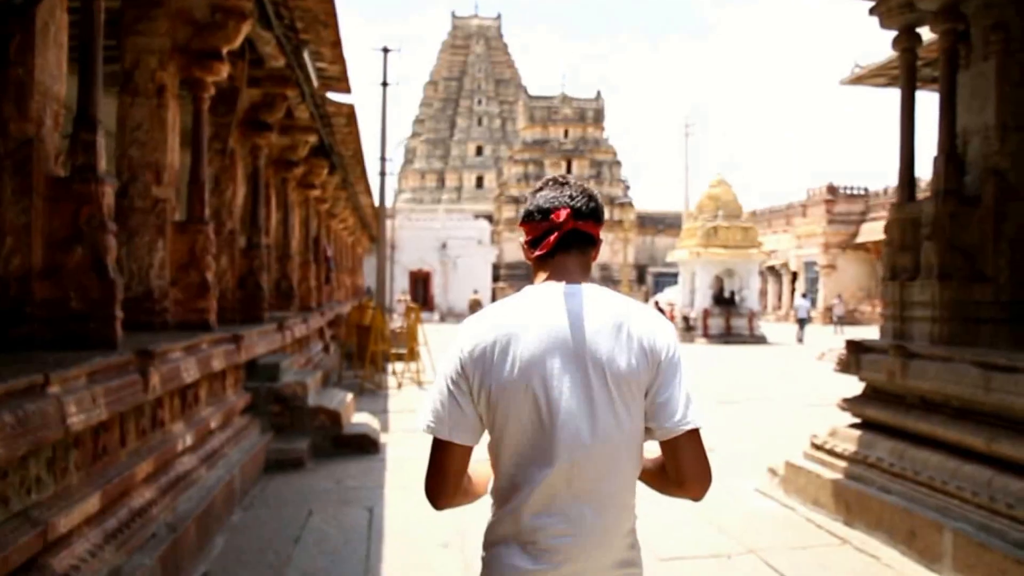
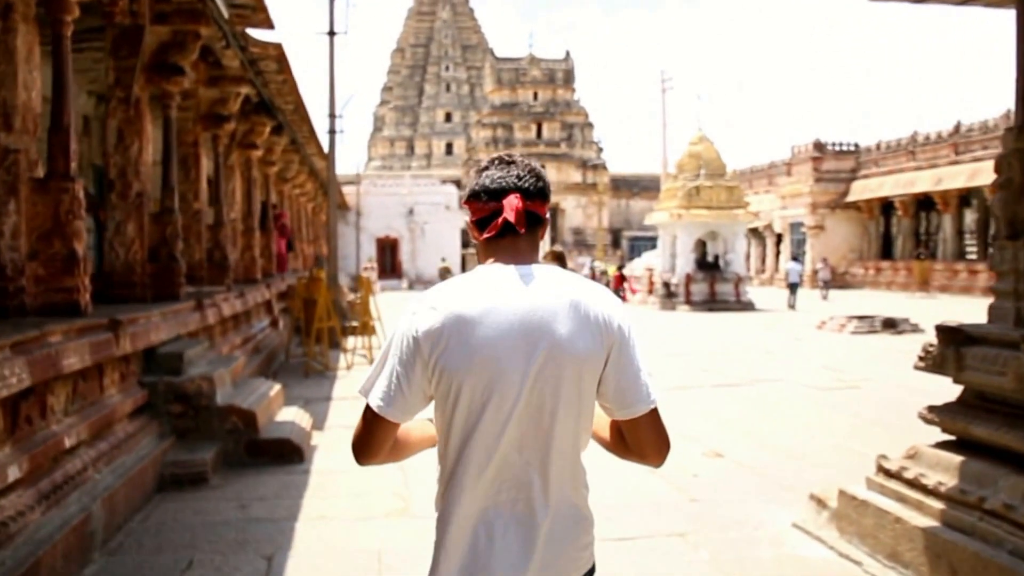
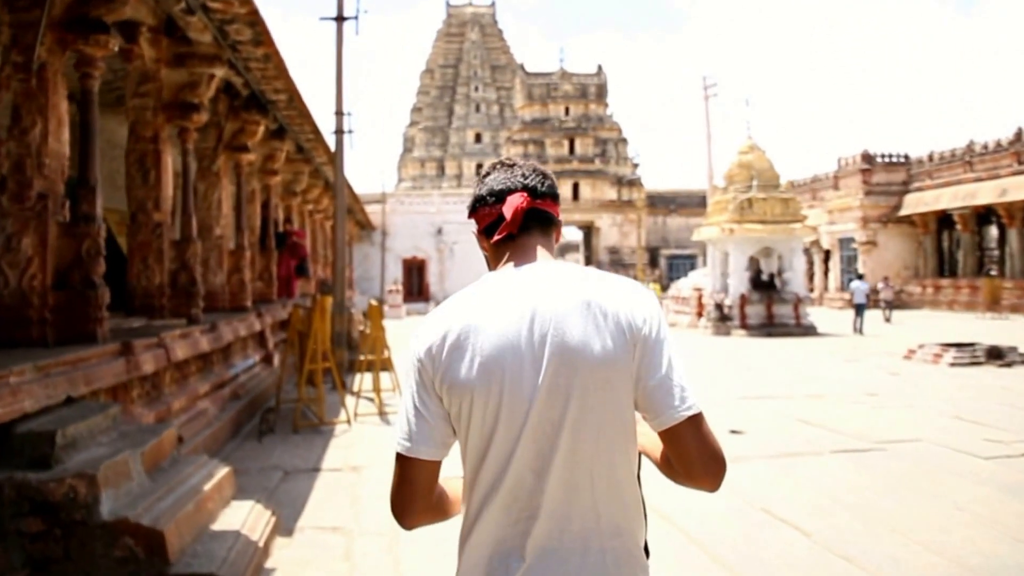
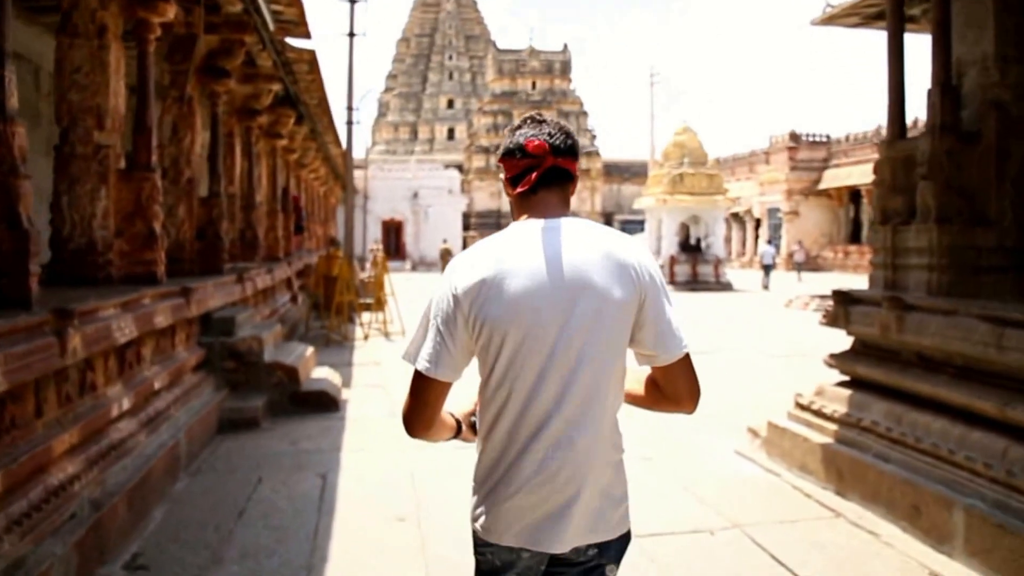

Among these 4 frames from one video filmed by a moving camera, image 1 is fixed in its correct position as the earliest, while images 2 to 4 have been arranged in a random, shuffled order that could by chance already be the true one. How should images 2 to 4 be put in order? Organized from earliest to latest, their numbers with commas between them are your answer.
4, 2, 3
